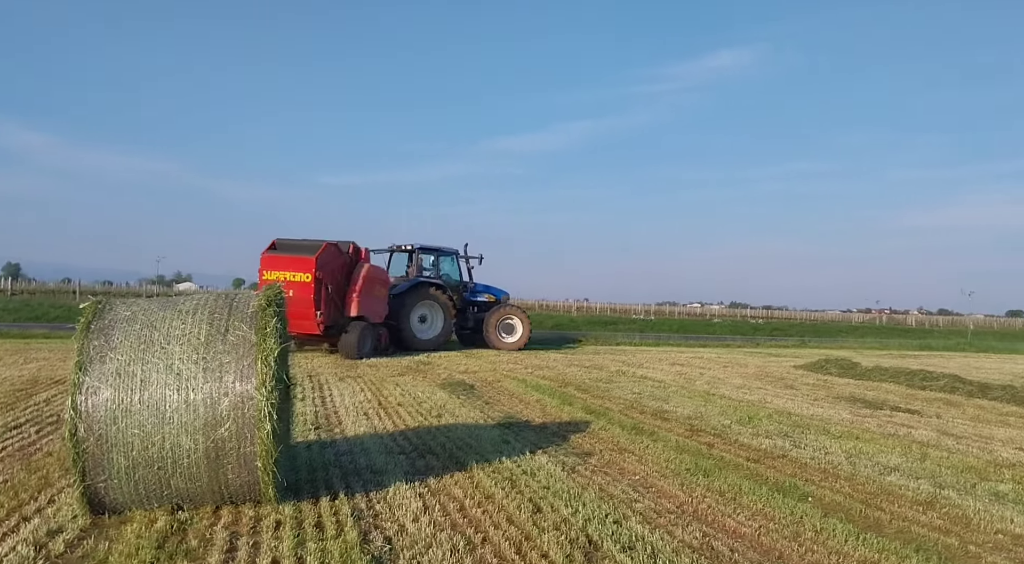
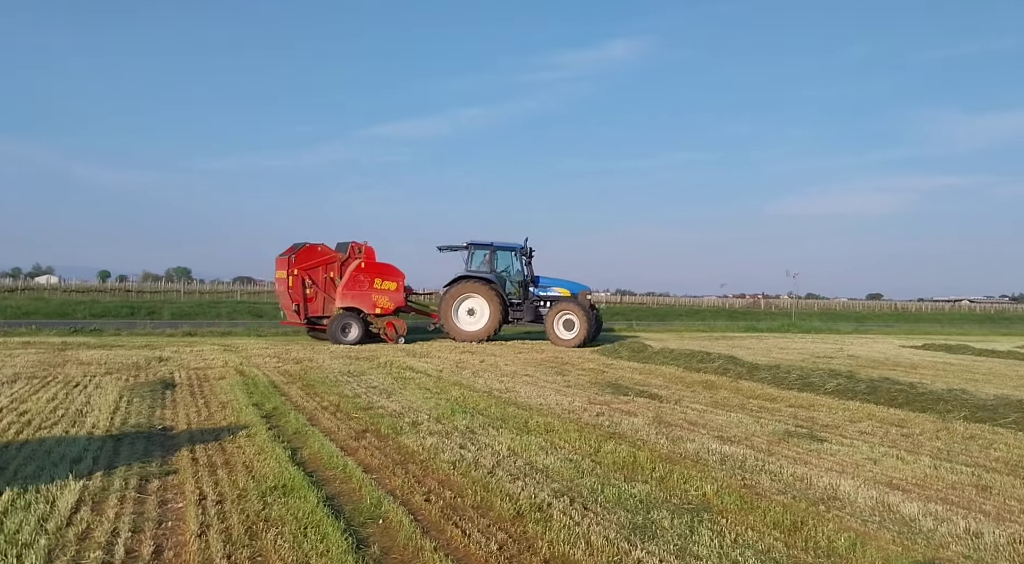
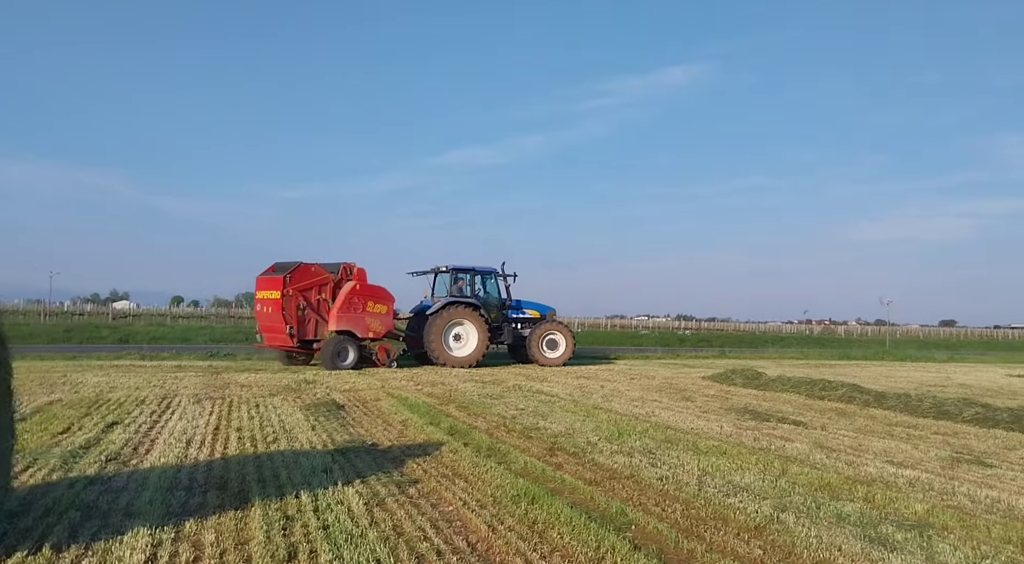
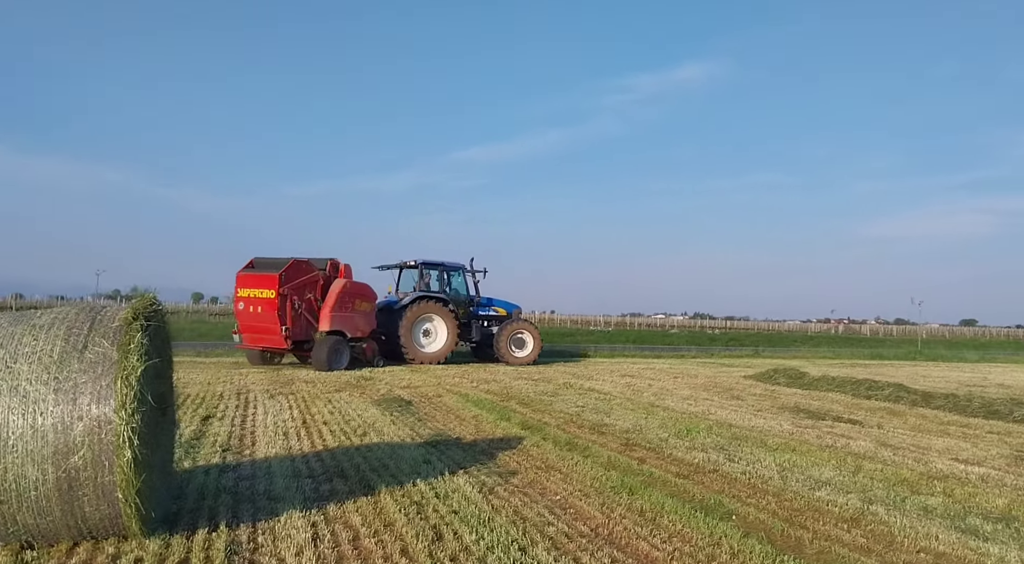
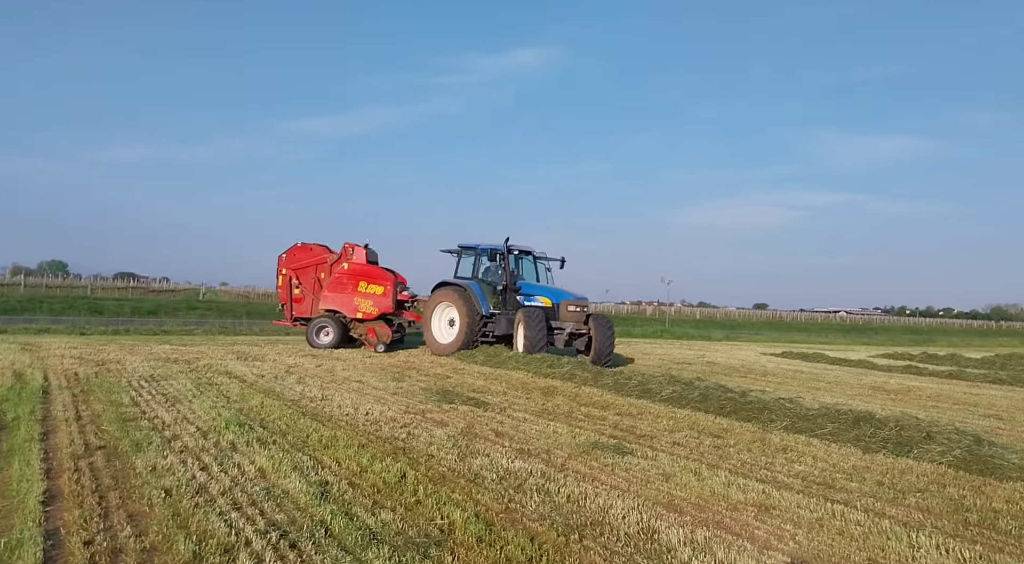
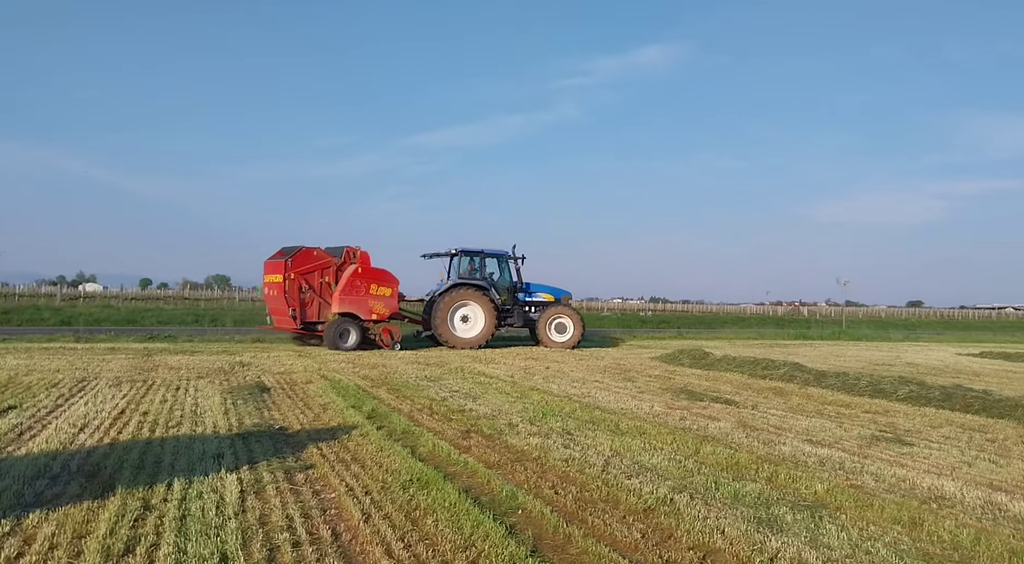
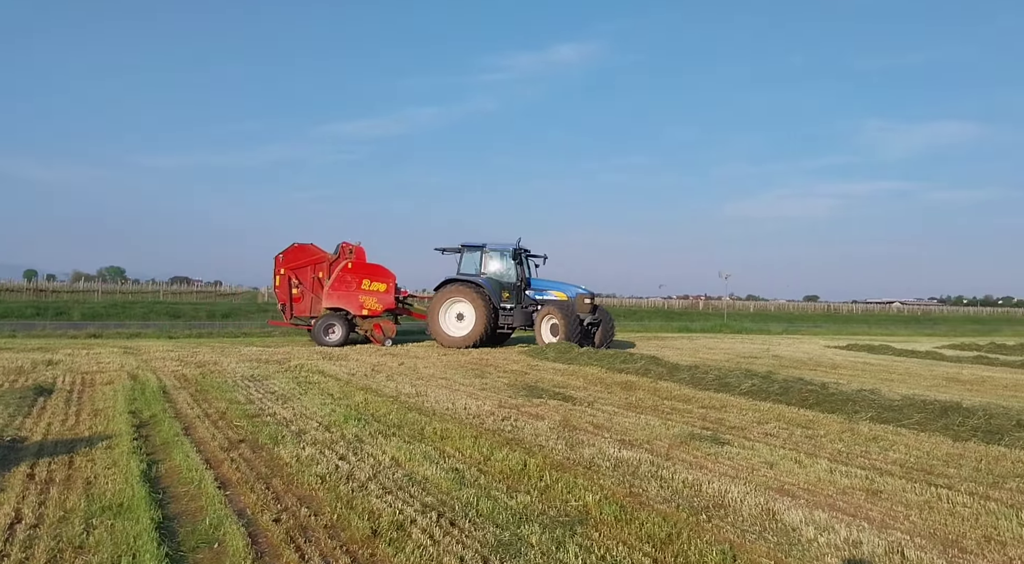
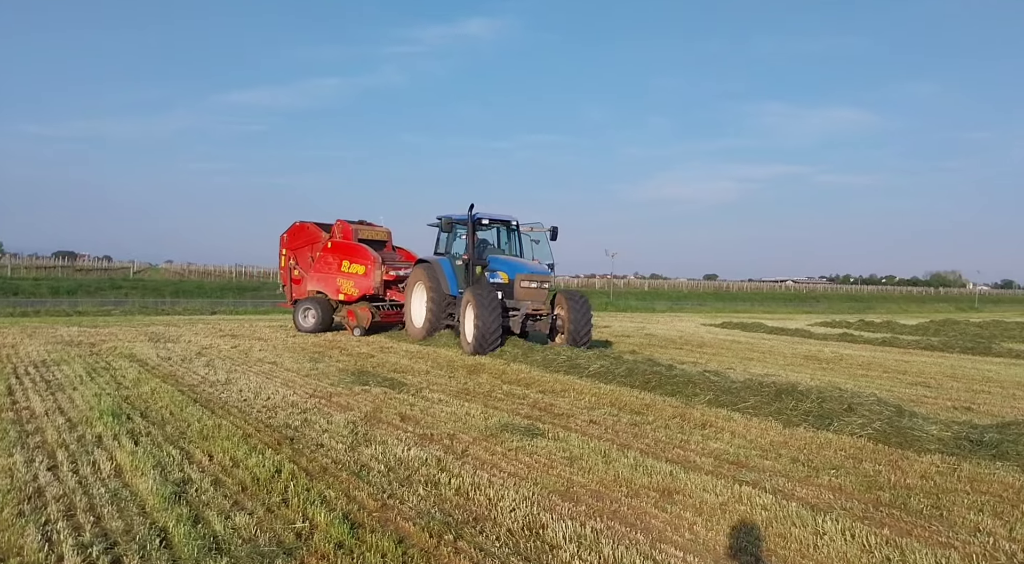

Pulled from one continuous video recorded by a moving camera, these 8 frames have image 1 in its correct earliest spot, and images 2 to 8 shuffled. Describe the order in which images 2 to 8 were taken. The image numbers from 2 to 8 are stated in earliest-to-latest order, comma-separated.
4, 3, 6, 2, 7, 5, 8
